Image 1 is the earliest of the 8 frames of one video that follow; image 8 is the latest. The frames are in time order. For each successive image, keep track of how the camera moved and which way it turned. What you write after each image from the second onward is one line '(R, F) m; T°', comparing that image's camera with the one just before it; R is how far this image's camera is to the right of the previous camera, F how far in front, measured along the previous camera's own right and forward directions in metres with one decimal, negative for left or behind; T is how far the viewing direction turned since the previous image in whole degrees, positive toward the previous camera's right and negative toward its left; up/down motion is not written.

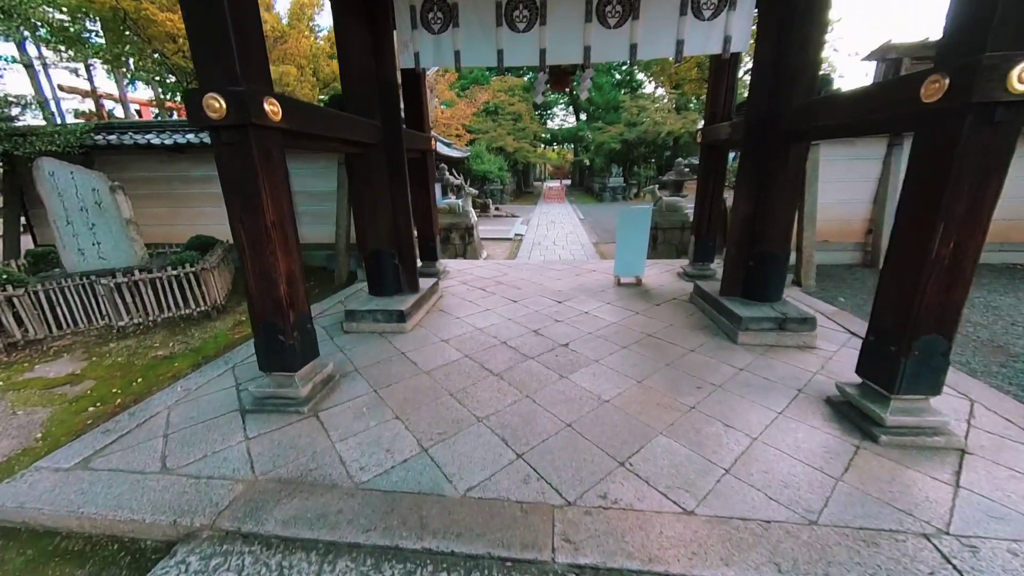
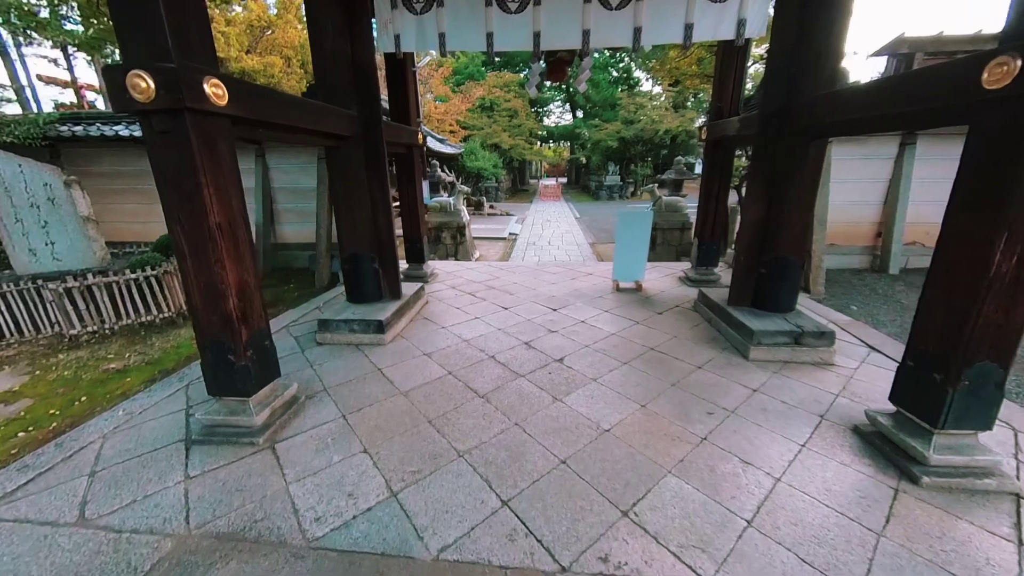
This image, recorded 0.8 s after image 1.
(0.0, +0.3) m; +1°
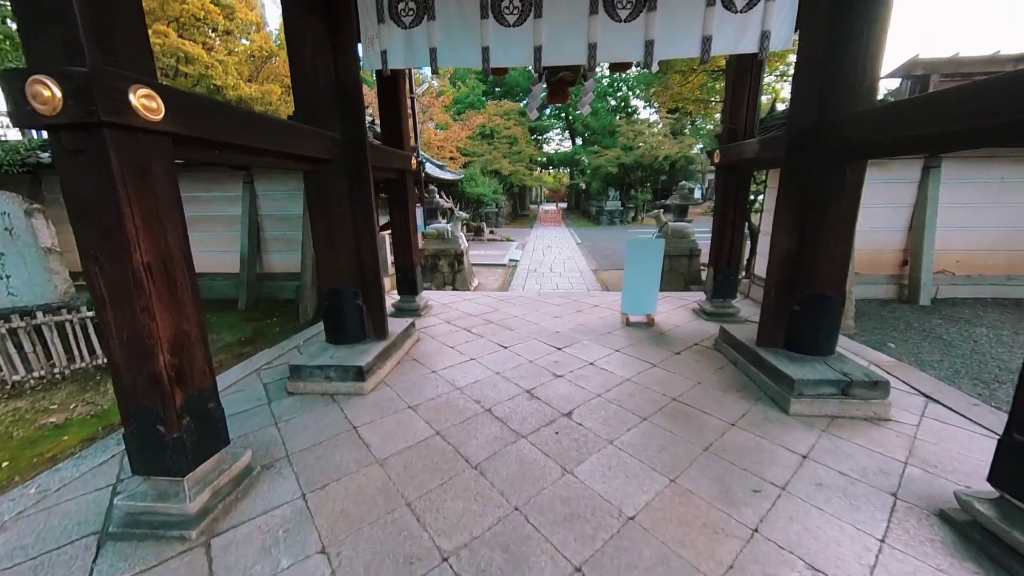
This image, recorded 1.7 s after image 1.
(0.0, +0.3) m; 0°
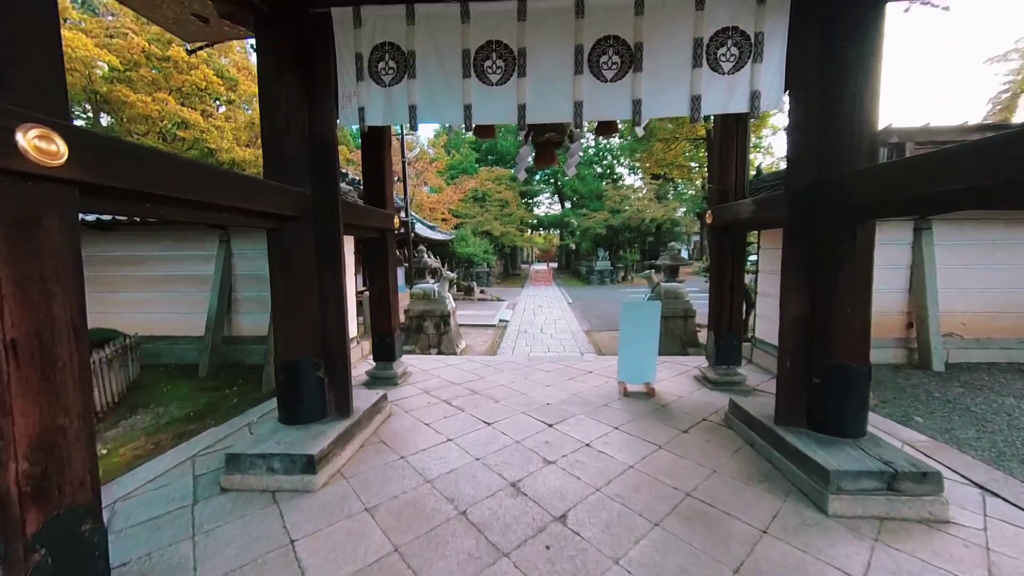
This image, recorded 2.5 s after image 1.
(+0.1, +0.3) m; +1°
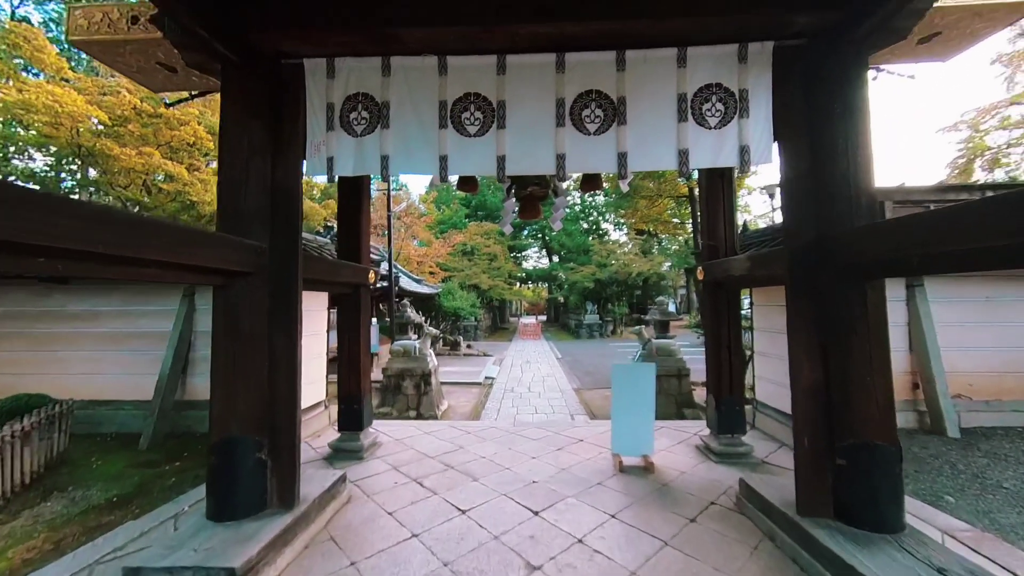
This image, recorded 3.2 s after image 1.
(+0.1, +0.2) m; +2°
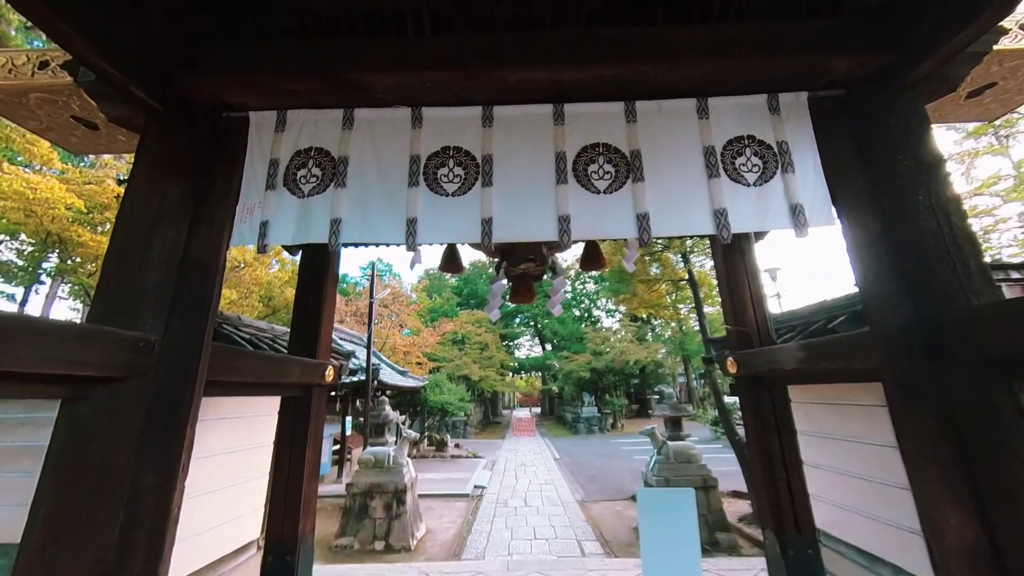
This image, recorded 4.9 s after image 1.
(0.0, +0.6) m; +1°
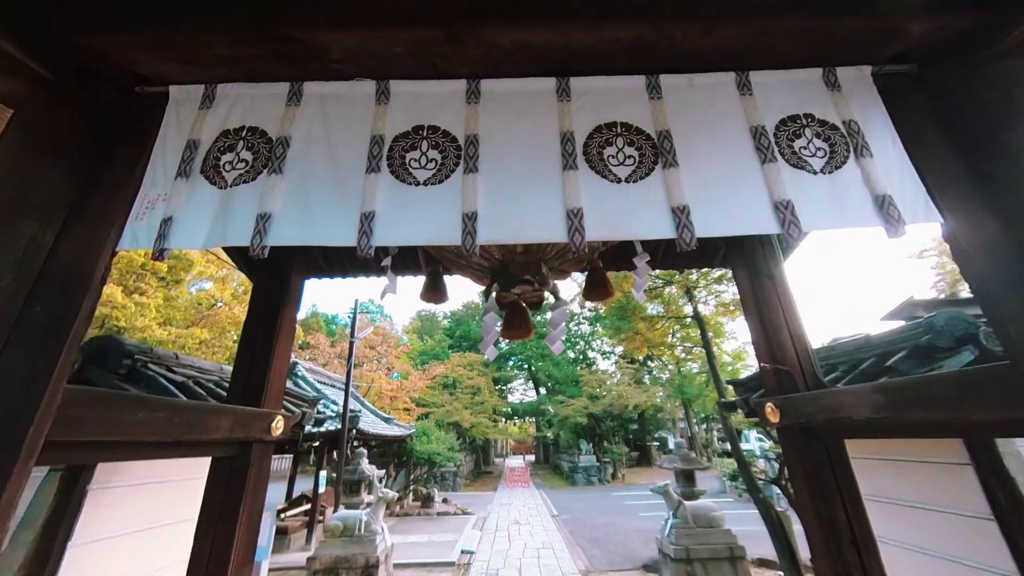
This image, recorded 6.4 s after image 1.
(0.0, +0.4) m; +1°
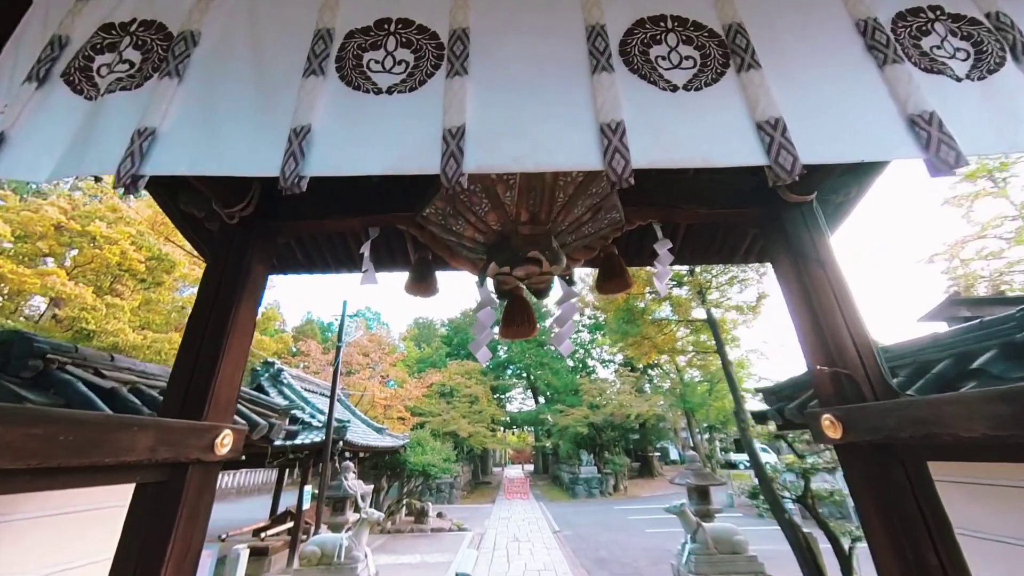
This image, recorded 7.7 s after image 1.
(0.0, +0.4) m; 0°
